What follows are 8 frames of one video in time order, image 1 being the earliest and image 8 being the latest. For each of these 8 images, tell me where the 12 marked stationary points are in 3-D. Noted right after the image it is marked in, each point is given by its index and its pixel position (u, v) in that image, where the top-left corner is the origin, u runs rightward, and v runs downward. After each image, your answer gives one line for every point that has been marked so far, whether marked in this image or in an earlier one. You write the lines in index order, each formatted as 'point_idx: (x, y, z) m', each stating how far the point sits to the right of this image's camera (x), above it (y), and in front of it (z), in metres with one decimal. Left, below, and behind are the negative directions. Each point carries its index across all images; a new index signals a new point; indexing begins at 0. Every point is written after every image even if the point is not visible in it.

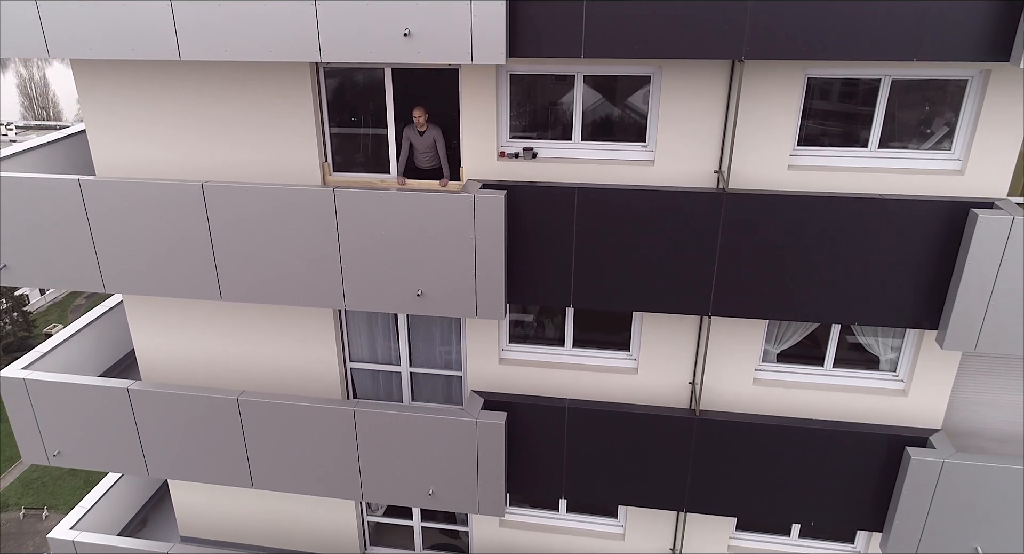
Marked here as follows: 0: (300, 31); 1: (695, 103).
0: (-1.1, +1.3, +6.2) m
1: (+1.0, +1.0, +6.7) m
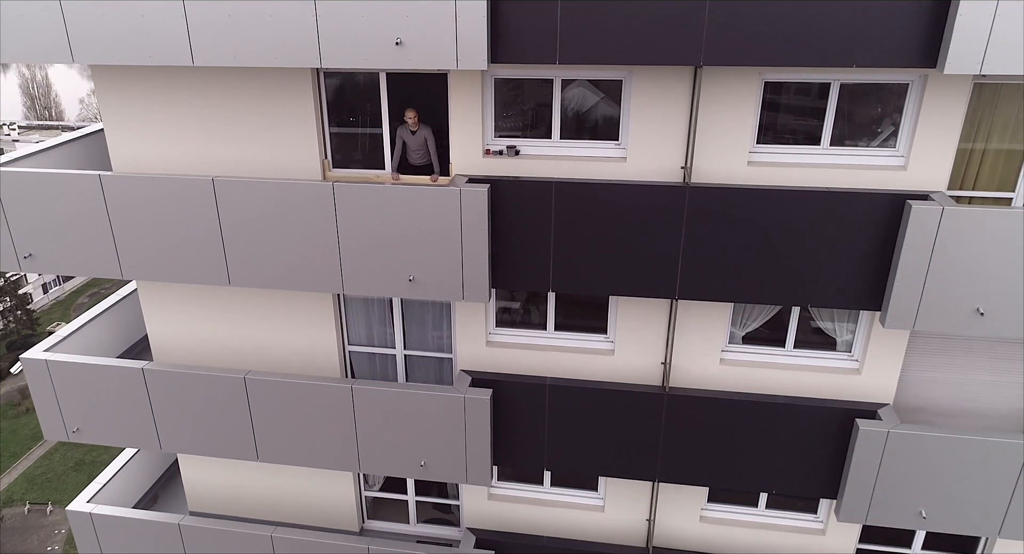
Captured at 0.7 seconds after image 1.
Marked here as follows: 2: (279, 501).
0: (-1.2, +1.3, +6.9) m
1: (+0.9, +1.1, +7.3) m
2: (-2.0, -1.9, +10.1) m
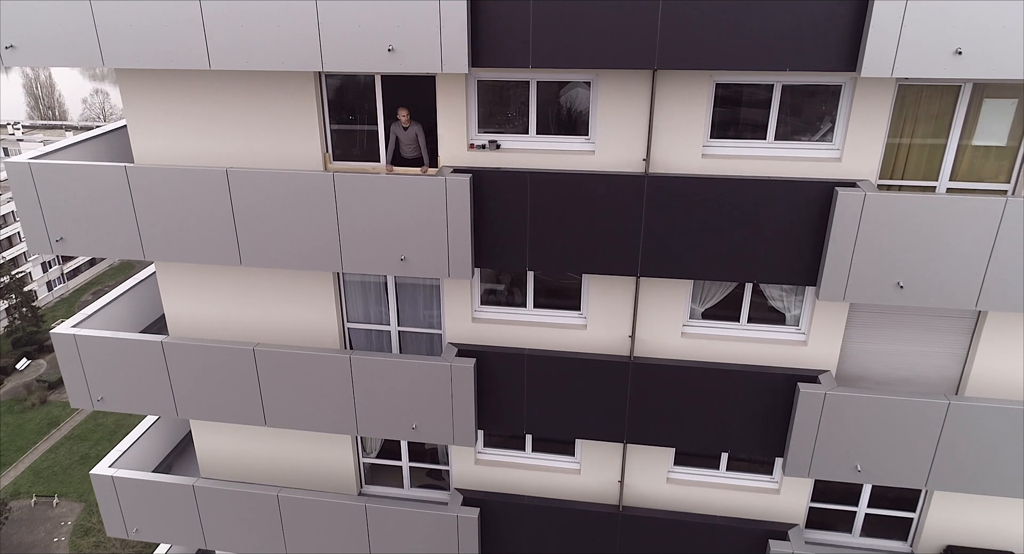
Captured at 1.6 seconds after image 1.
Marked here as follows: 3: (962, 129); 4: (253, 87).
0: (-1.4, +1.5, +7.8) m
1: (+0.8, +1.2, +8.3) m
2: (-2.1, -1.7, +11.1) m
3: (+3.0, +1.0, +8.0) m
4: (-1.9, +1.4, +8.9) m
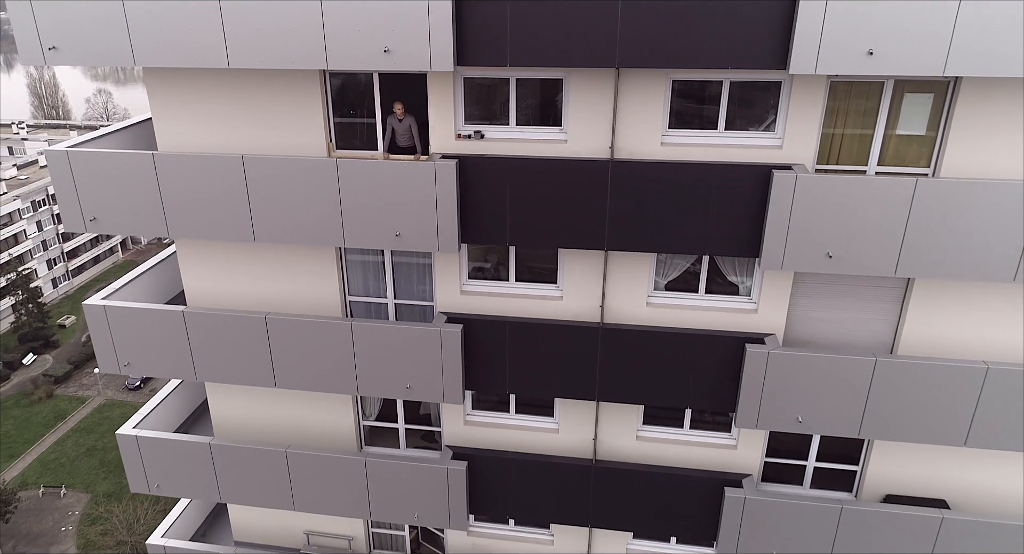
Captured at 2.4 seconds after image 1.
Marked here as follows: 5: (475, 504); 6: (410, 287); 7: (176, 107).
0: (-1.5, +1.7, +9.0) m
1: (+0.6, +1.4, +9.4) m
2: (-2.2, -1.5, +12.2) m
3: (+2.9, +1.2, +9.2) m
4: (-2.1, +1.6, +10.1) m
5: (-0.4, -2.2, +11.7) m
6: (-0.9, -0.1, +11.2) m
7: (-2.9, +1.5, +10.4) m
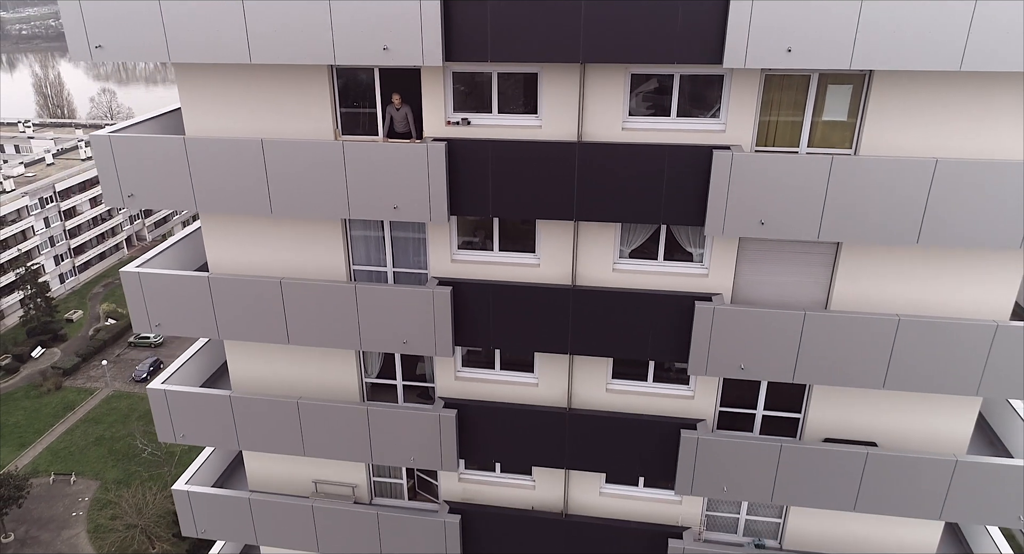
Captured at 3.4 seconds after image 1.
0: (-1.7, +2.0, +10.6) m
1: (+0.5, +1.7, +11.0) m
2: (-2.4, -1.2, +13.8) m
3: (+2.7, +1.5, +10.7) m
4: (-2.2, +1.9, +11.6) m
5: (-0.5, -1.9, +13.3) m
6: (-1.1, +0.2, +12.7) m
7: (-3.1, +1.8, +12.0) m
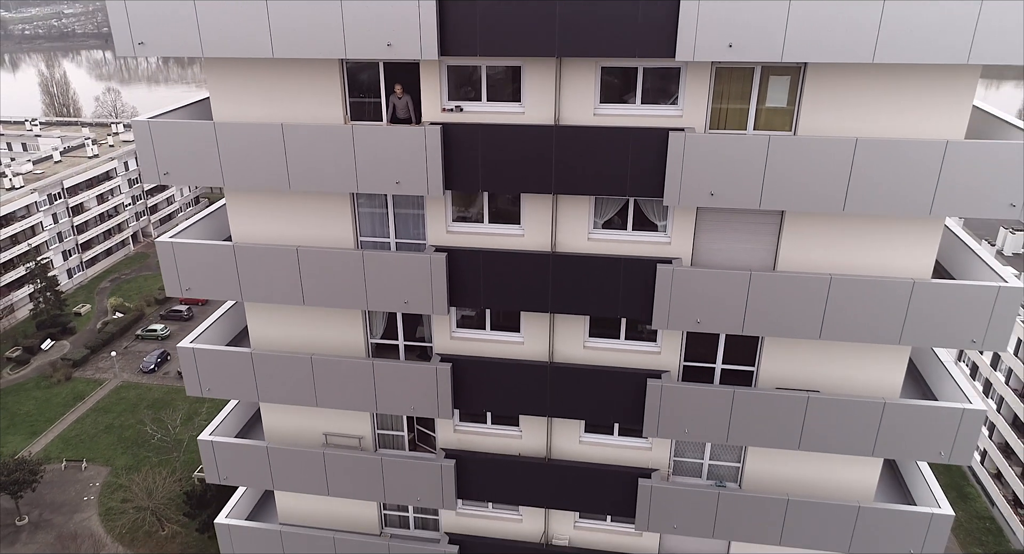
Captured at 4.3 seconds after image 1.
0: (-1.8, +2.4, +12.3) m
1: (+0.3, +2.1, +12.7) m
2: (-2.5, -0.8, +15.5) m
3: (+2.5, +1.9, +12.5) m
4: (-2.4, +2.3, +13.4) m
5: (-0.7, -1.5, +15.0) m
6: (-1.3, +0.6, +14.5) m
7: (-3.2, +2.2, +13.7) m
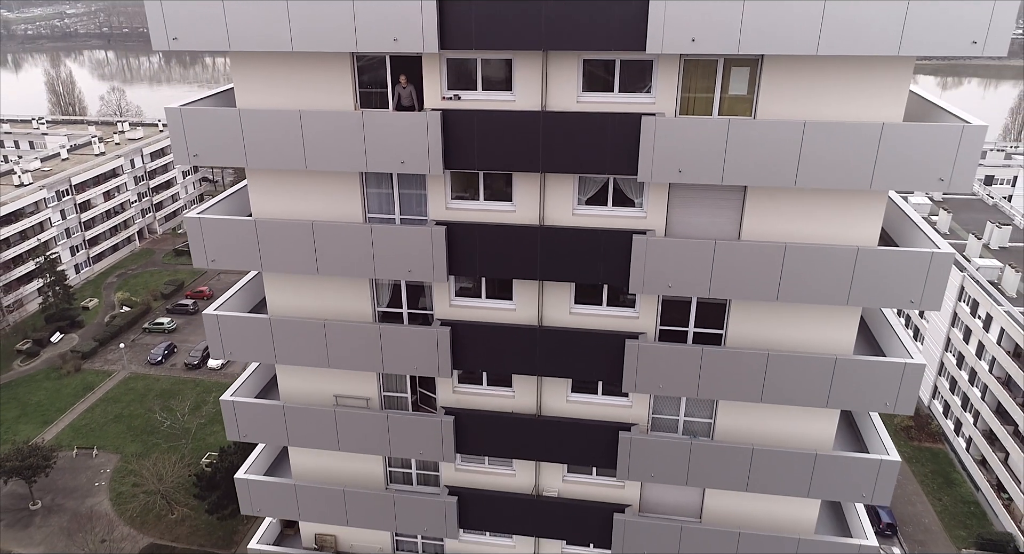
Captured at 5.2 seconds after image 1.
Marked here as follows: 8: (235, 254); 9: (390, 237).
0: (-1.9, +2.8, +13.9) m
1: (+0.2, +2.5, +14.3) m
2: (-2.6, -0.5, +17.2) m
3: (+2.4, +2.2, +14.1) m
4: (-2.5, +2.7, +15.0) m
5: (-0.8, -1.2, +16.6) m
6: (-1.3, +1.0, +16.1) m
7: (-3.3, +2.5, +15.4) m
8: (-3.7, +0.3, +16.2) m
9: (-1.6, +0.5, +15.4) m
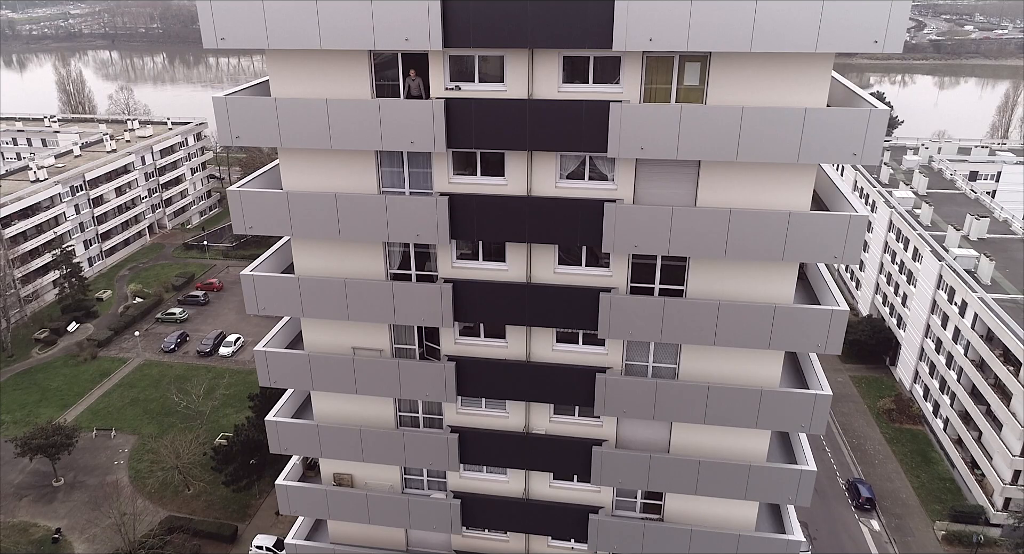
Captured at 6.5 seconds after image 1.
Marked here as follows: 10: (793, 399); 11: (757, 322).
0: (-2.0, +3.3, +16.8) m
1: (+0.1, +3.0, +17.2) m
2: (-2.7, +0.1, +20.0) m
3: (+2.3, +2.8, +16.9) m
4: (-2.6, +3.2, +17.8) m
5: (-0.9, -0.6, +19.5) m
6: (-1.5, +1.5, +19.0) m
7: (-3.4, +3.1, +18.2) m
8: (-3.8, +0.9, +19.0) m
9: (-1.7, +1.1, +18.2) m
10: (+4.3, -1.9, +18.4) m
11: (+3.6, -0.7, +17.9) m
